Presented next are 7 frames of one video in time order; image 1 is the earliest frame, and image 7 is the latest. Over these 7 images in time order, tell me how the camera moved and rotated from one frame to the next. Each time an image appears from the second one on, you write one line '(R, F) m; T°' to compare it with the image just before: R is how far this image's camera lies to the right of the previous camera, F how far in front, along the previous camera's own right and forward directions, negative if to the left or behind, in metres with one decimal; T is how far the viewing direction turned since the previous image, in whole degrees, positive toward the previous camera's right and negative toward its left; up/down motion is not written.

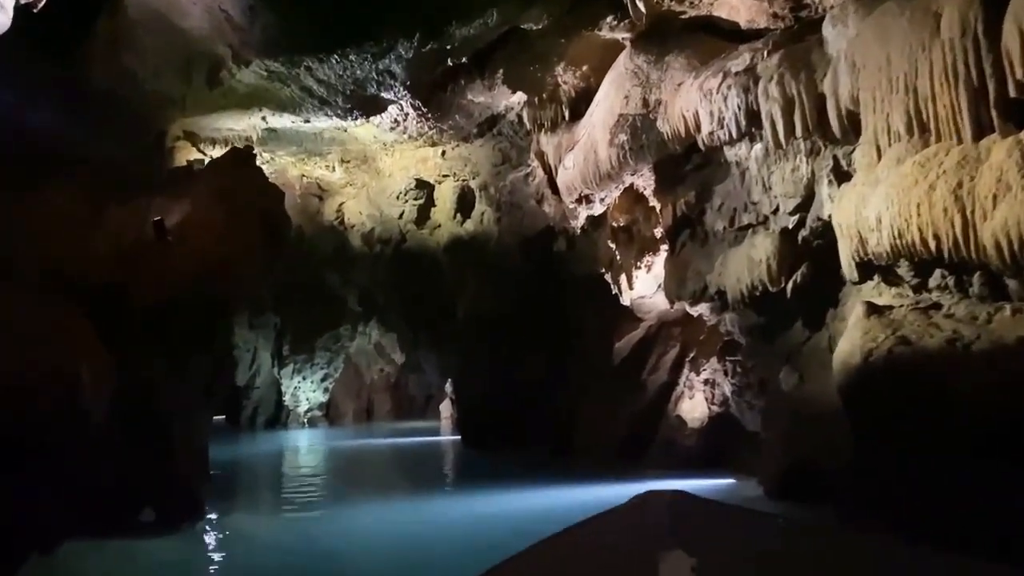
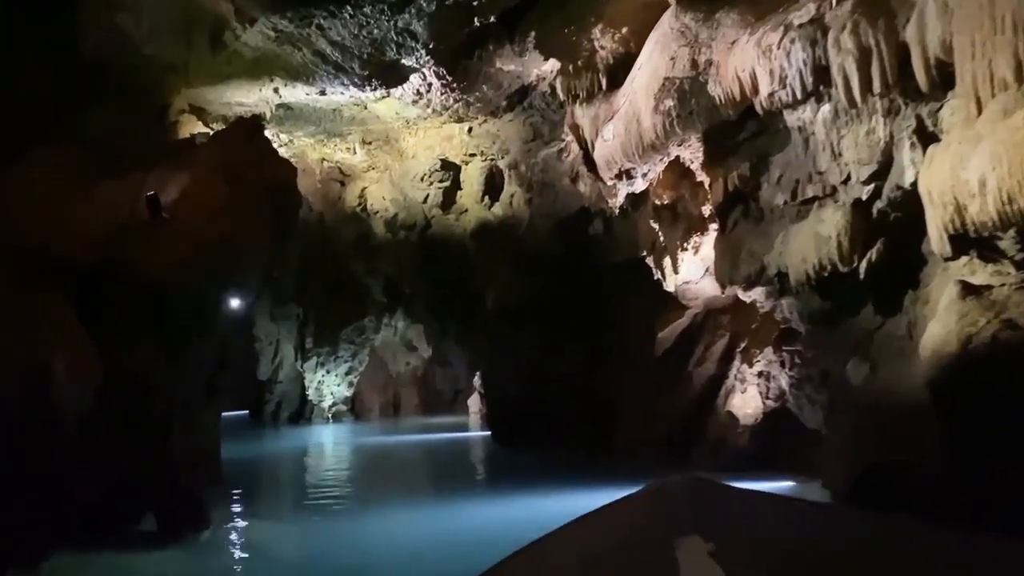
(-0.1, +0.8) m; -2°
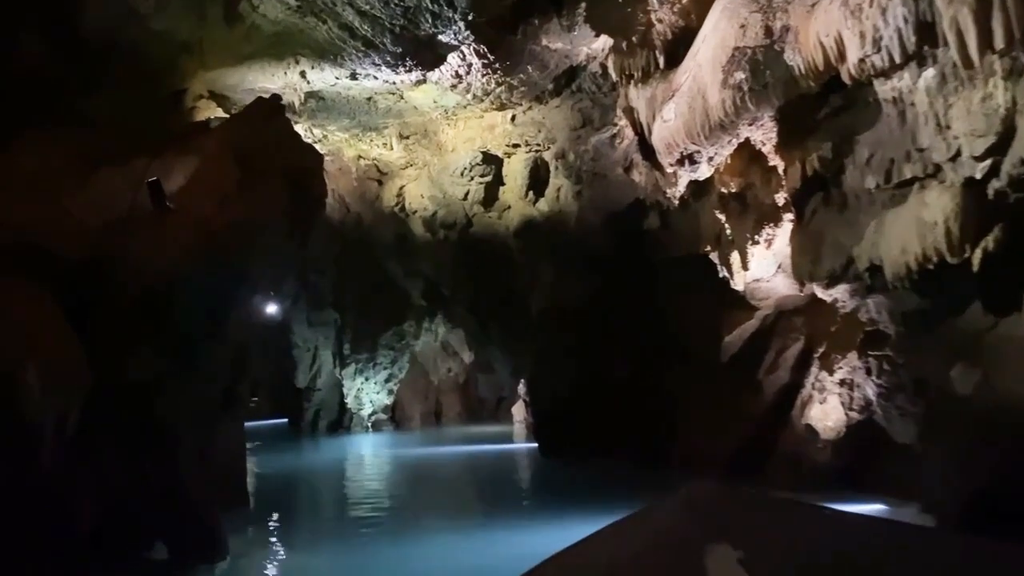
(-0.1, +0.8) m; -3°
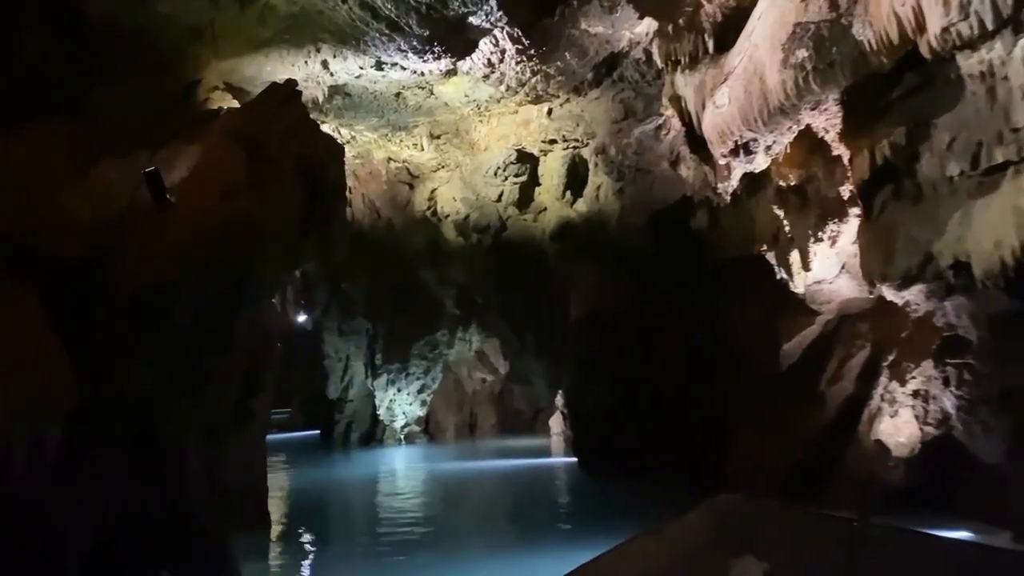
(0.0, +0.6) m; -2°
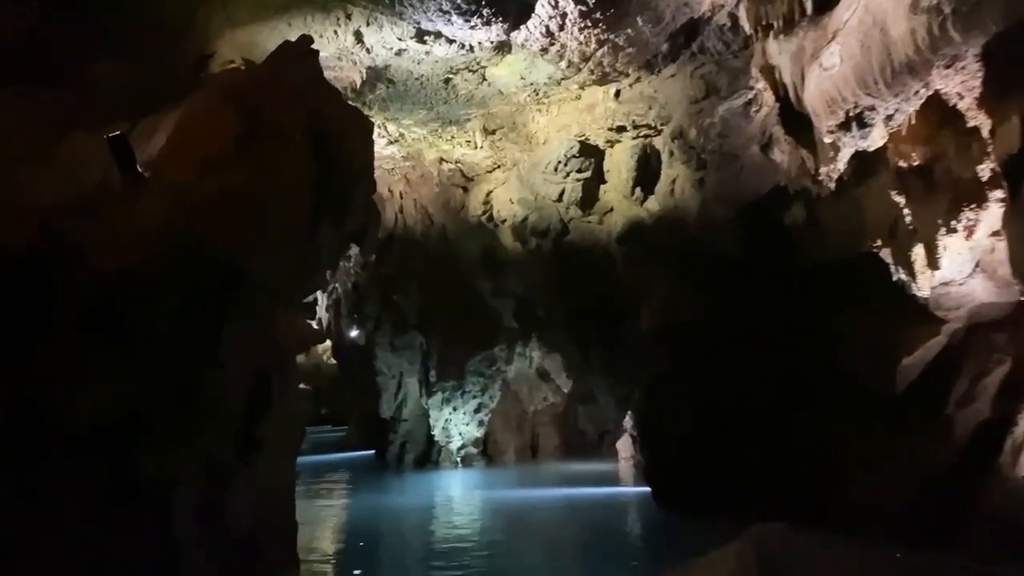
(0.0, +1.1) m; -4°
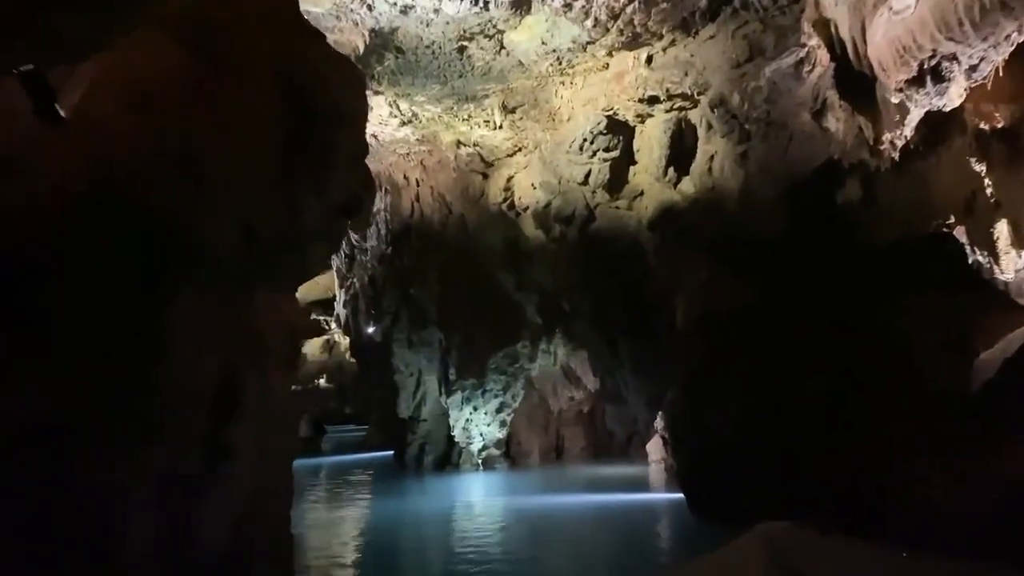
(+0.1, +0.7) m; -2°
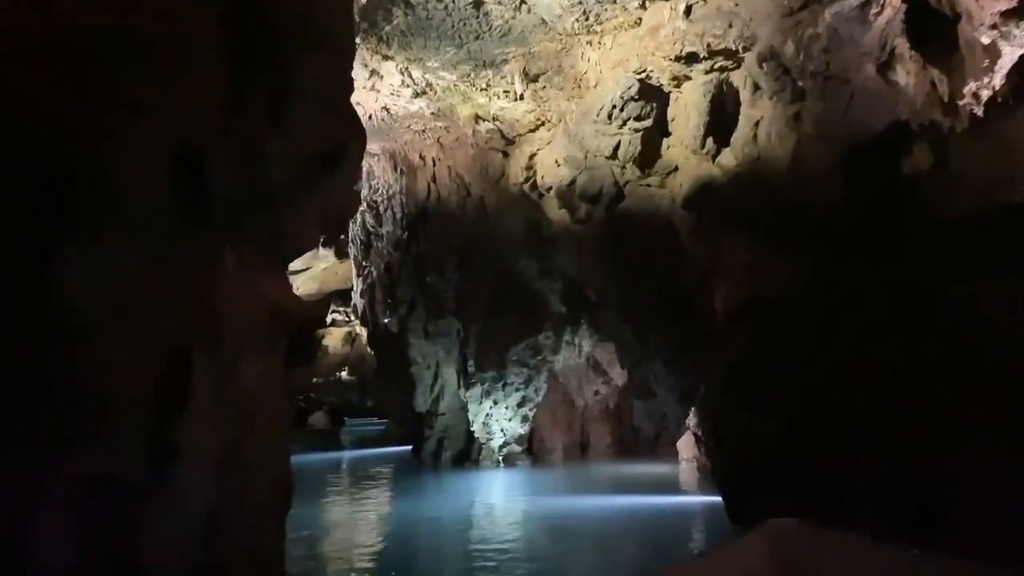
(0.0, +0.7) m; -2°
